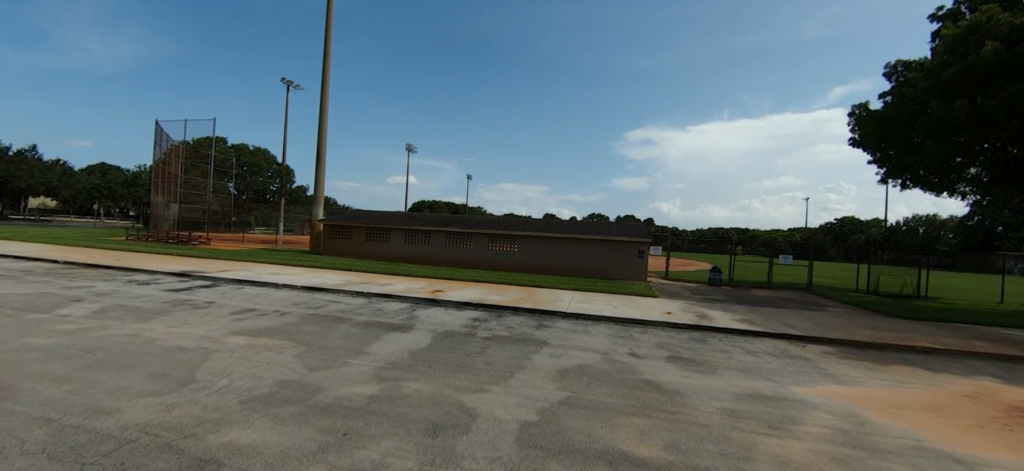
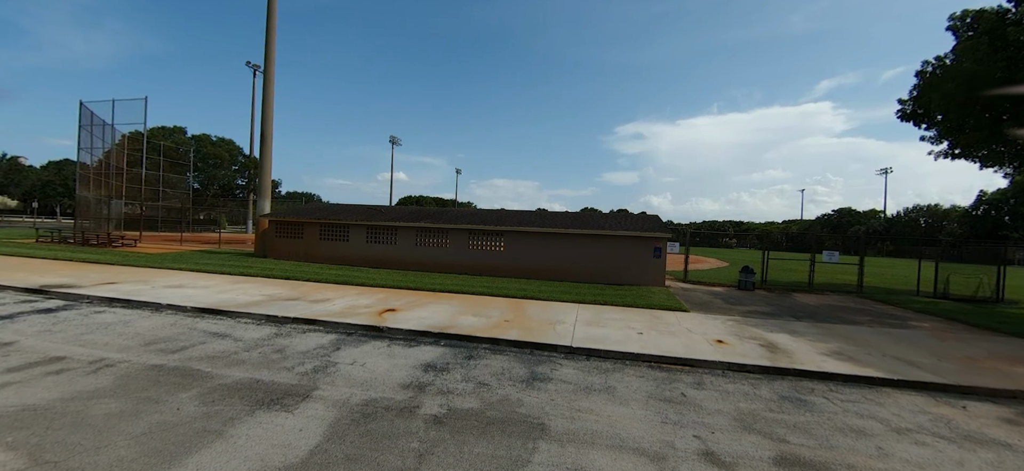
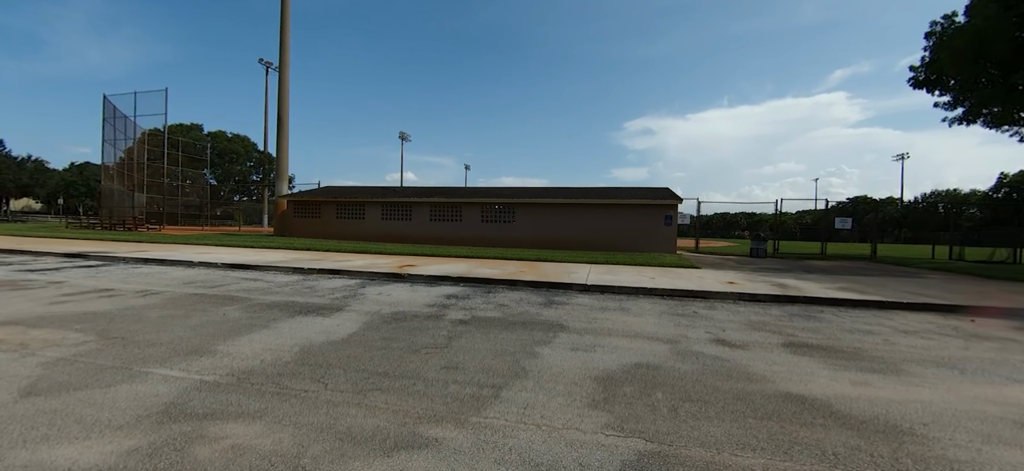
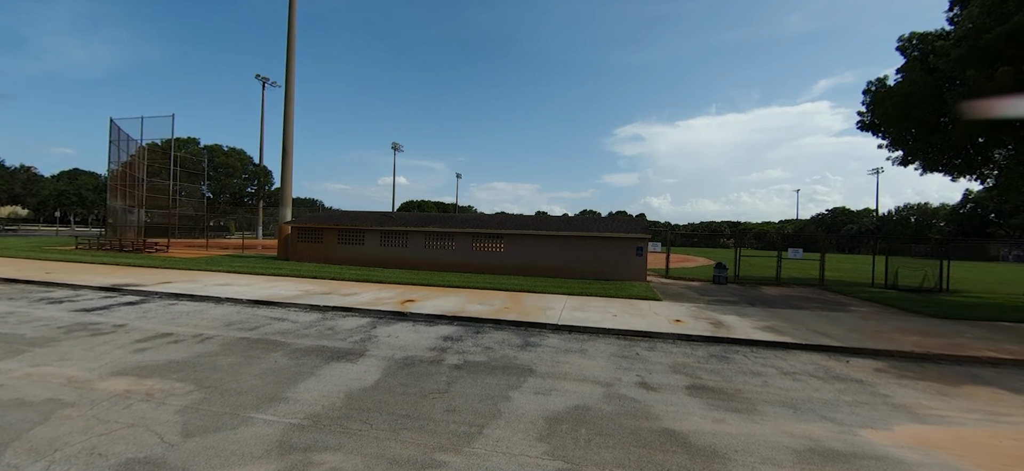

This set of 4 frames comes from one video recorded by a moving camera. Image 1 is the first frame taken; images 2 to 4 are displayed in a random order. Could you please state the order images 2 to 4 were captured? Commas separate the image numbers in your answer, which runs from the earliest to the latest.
4, 2, 3
